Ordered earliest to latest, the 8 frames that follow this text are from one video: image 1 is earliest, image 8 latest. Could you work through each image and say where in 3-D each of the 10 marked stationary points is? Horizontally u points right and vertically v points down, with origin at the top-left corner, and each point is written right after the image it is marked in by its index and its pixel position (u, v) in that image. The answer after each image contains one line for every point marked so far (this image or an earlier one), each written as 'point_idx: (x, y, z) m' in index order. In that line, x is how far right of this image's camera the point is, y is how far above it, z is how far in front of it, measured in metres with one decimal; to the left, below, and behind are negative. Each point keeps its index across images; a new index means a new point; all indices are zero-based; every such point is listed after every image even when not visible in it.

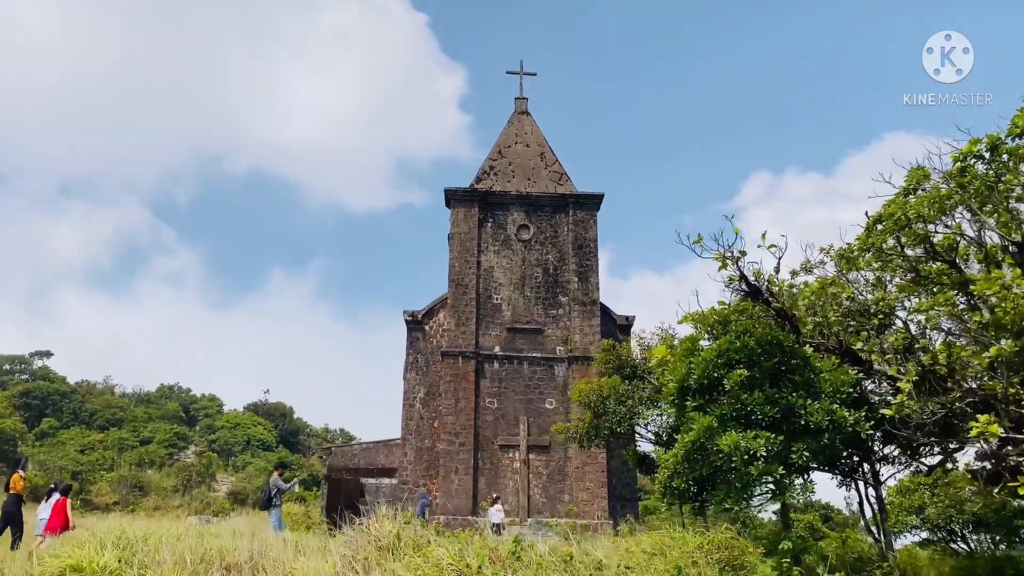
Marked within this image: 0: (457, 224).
0: (-1.2, +1.4, +18.1) m
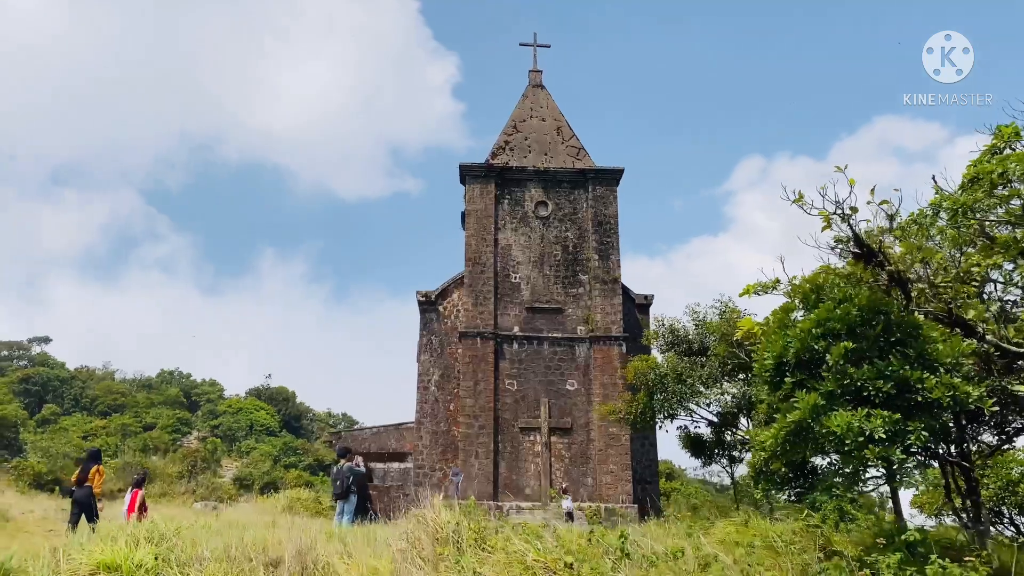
0: (-0.8, +1.9, +17.5) m
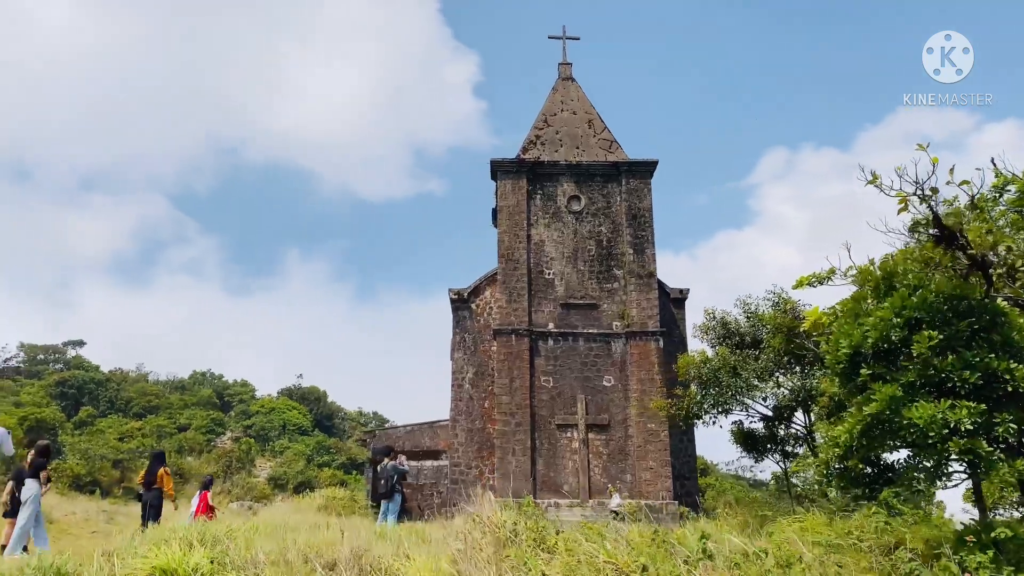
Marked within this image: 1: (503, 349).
0: (-0.1, +2.0, +17.3) m
1: (-0.2, -1.2, +16.2) m
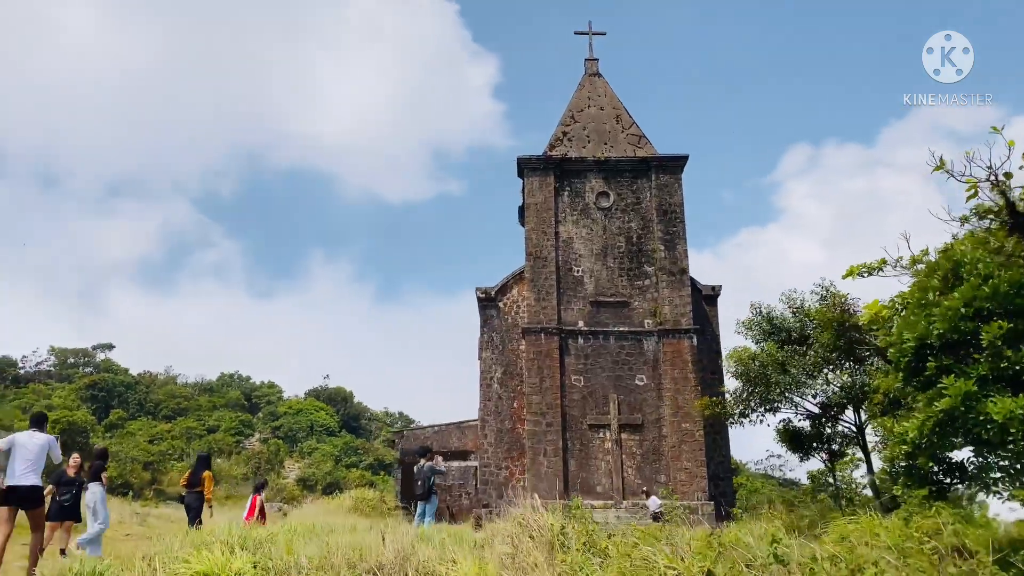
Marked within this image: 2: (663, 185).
0: (+0.4, +2.0, +17.1) m
1: (+0.4, -1.2, +16.1) m
2: (+3.2, +2.2, +17.1) m
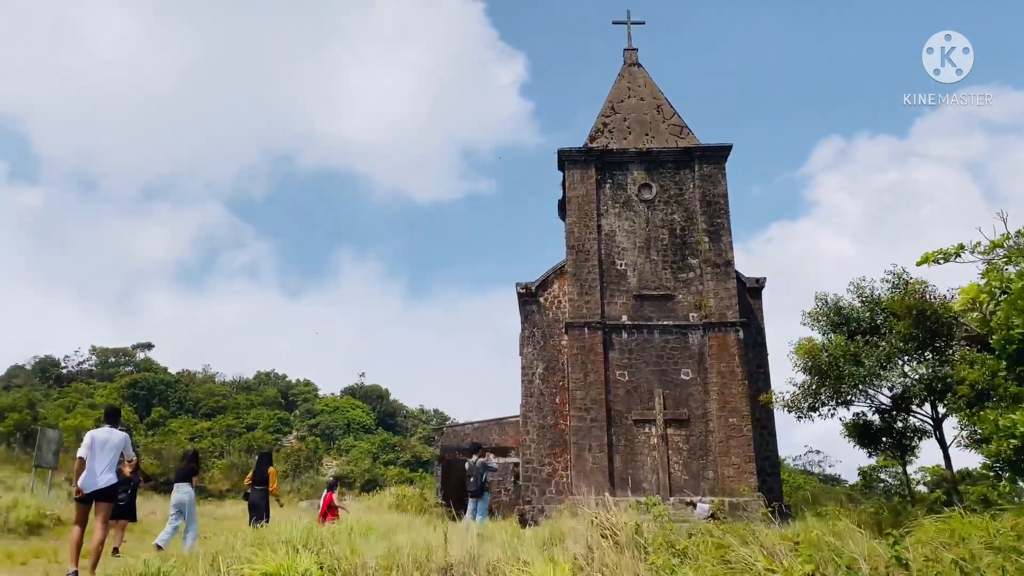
0: (+1.3, +2.1, +16.9) m
1: (+1.2, -1.1, +15.8) m
2: (+4.0, +2.3, +16.8) m
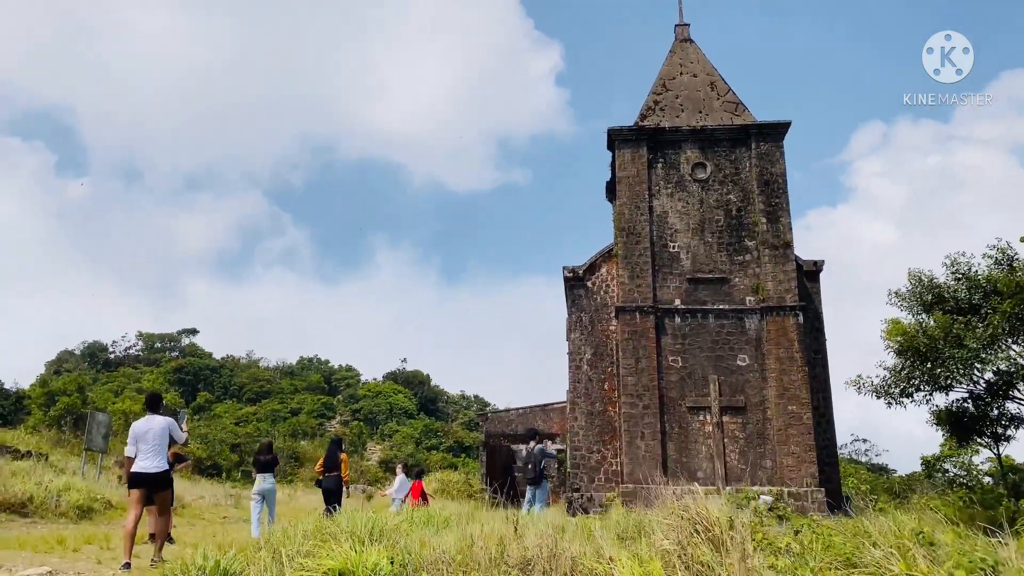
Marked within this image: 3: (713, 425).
0: (+2.3, +2.5, +16.4) m
1: (+2.2, -0.7, +15.4) m
2: (+5.0, +2.7, +16.1) m
3: (+3.7, -2.5, +14.8) m
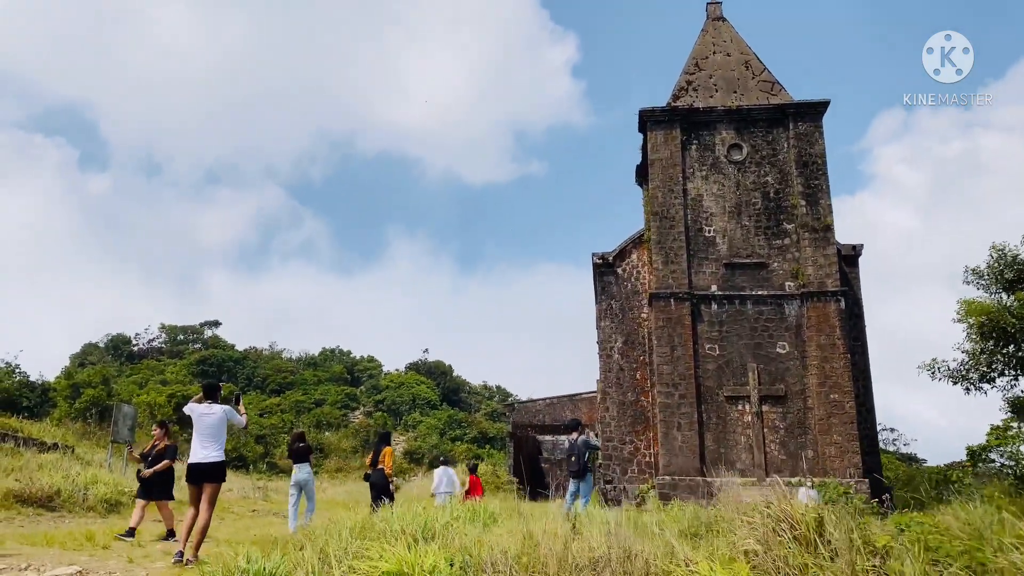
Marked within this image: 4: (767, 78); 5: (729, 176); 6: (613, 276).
0: (+2.8, +2.7, +15.9) m
1: (+2.7, -0.5, +14.9) m
2: (+5.5, +2.9, +15.6) m
3: (+4.2, -2.2, +14.3) m
4: (+5.2, +4.3, +16.6) m
5: (+4.2, +2.1, +15.7) m
6: (+2.2, +0.3, +17.8) m
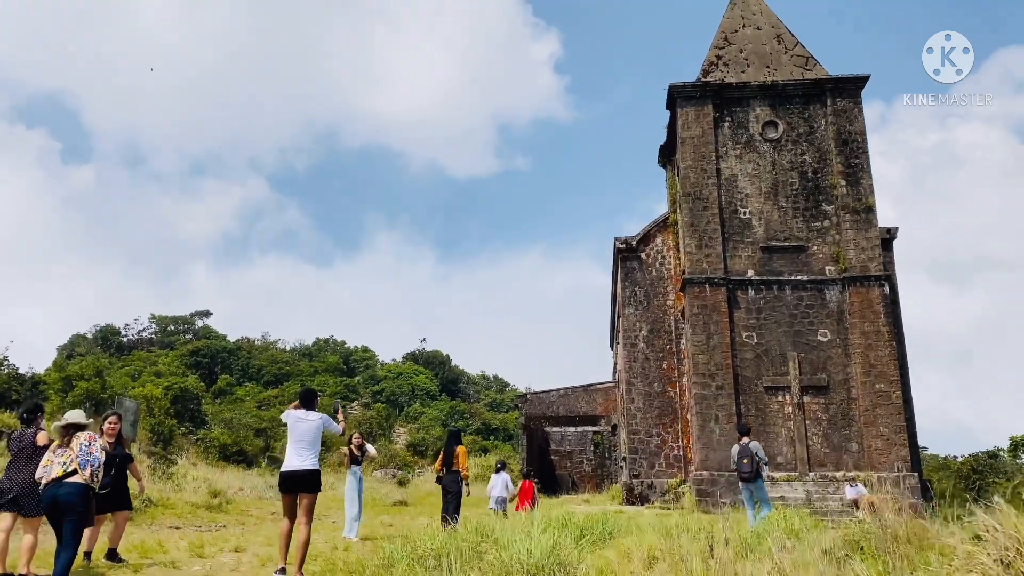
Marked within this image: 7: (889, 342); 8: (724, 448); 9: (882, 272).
0: (+3.3, +3.0, +15.1) m
1: (+3.2, -0.2, +14.1) m
2: (+6.0, +3.2, +14.8) m
3: (+4.7, -2.0, +13.6) m
4: (+5.6, +4.6, +15.8) m
5: (+4.6, +2.4, +14.9) m
6: (+2.6, +0.6, +17.0) m
7: (+6.2, -0.9, +13.5) m
8: (+3.5, -2.6, +13.4) m
9: (+6.3, +0.3, +13.8) m
